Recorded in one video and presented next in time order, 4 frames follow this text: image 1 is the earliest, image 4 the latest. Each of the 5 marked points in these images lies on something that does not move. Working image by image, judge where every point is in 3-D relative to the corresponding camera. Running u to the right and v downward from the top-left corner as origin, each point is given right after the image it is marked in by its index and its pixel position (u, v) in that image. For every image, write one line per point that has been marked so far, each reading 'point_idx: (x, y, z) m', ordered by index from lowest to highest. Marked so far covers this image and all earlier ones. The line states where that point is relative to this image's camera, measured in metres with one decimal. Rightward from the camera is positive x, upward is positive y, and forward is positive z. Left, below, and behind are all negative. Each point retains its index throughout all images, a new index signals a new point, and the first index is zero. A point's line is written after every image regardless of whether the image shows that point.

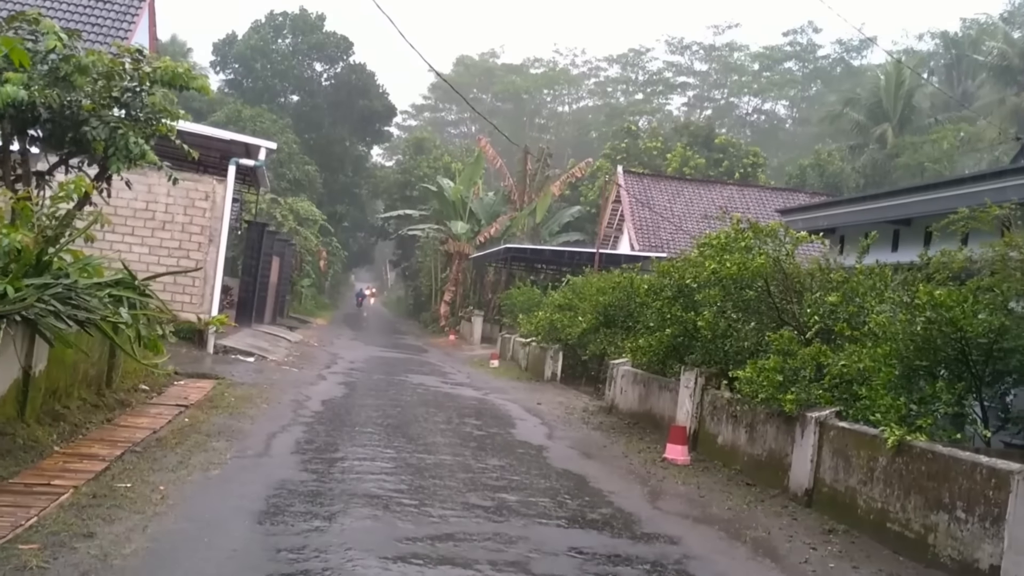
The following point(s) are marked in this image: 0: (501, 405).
0: (-0.2, -1.8, +14.1) m
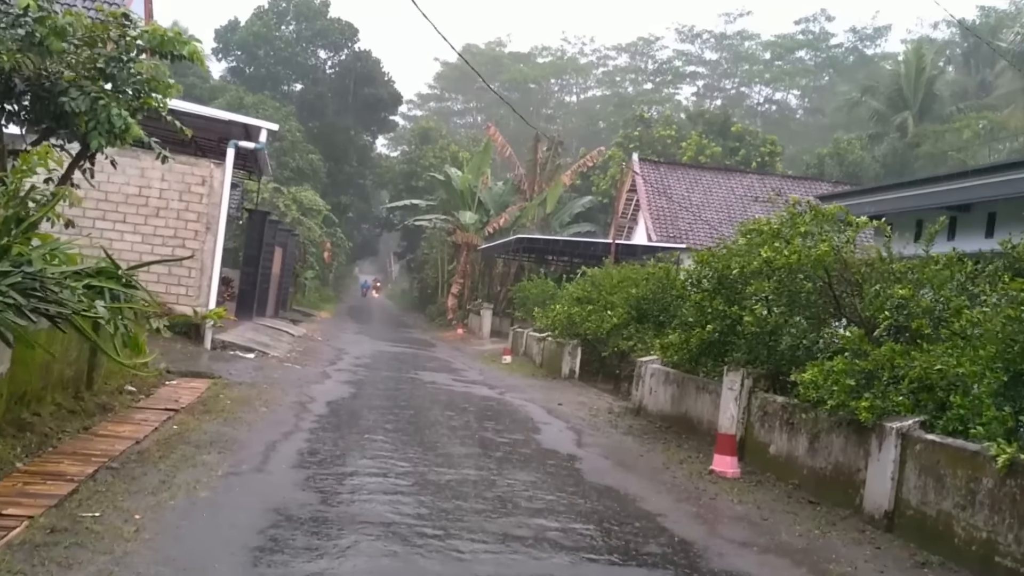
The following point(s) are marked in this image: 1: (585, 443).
0: (+0.1, -1.7, +13.0) m
1: (+0.8, -1.7, +10.1) m
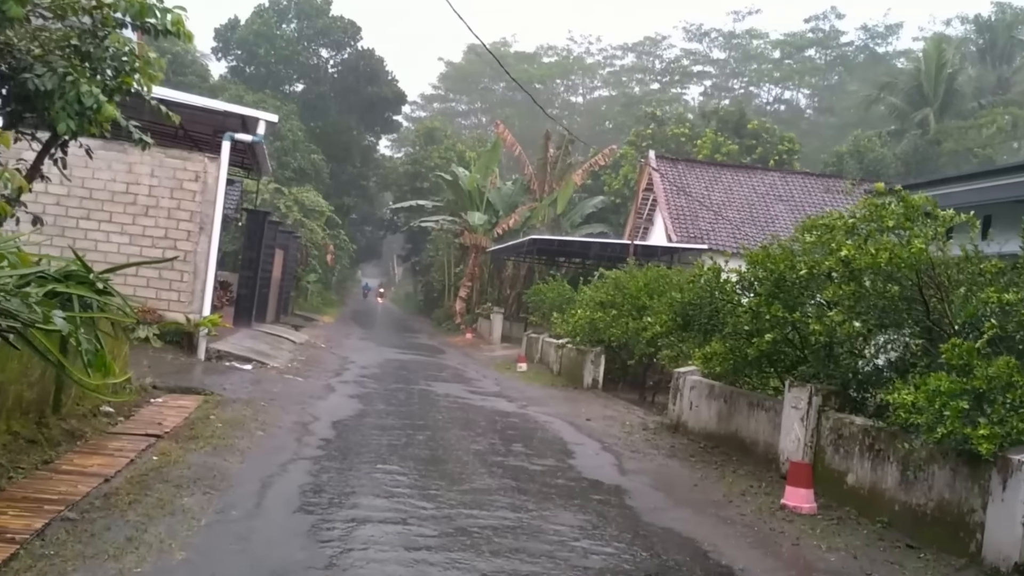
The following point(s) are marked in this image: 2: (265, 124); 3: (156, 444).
0: (+0.4, -1.7, +11.7) m
1: (+1.1, -1.8, +8.8) m
2: (-3.9, +2.6, +14.5) m
3: (-3.0, -1.3, +7.6) m
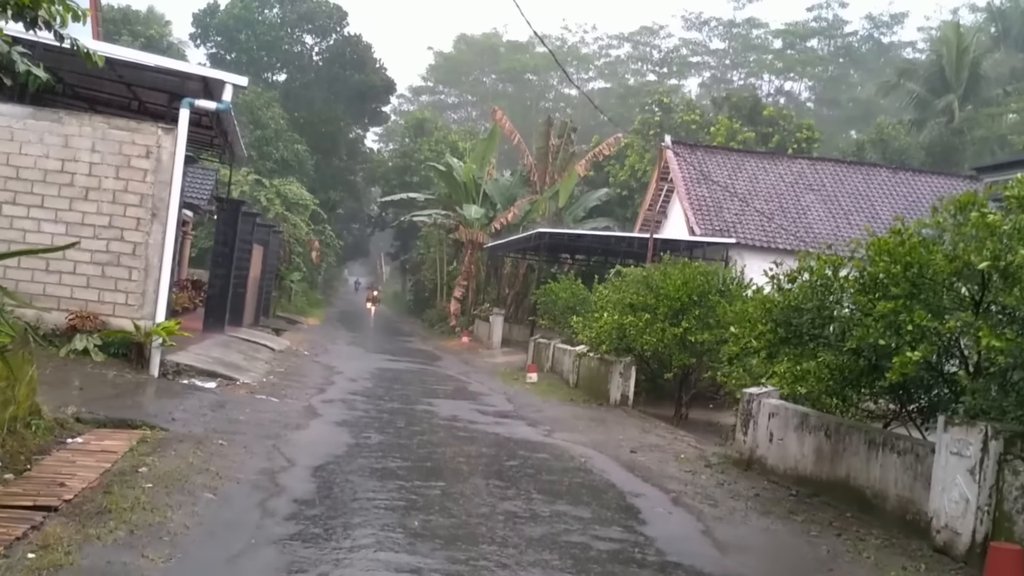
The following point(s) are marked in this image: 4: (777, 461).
0: (+0.7, -1.7, +9.2) m
1: (+1.5, -1.8, +6.3) m
2: (-3.7, +2.6, +11.9) m
3: (-2.6, -1.3, +5.1) m
4: (+2.6, -1.7, +8.8) m
